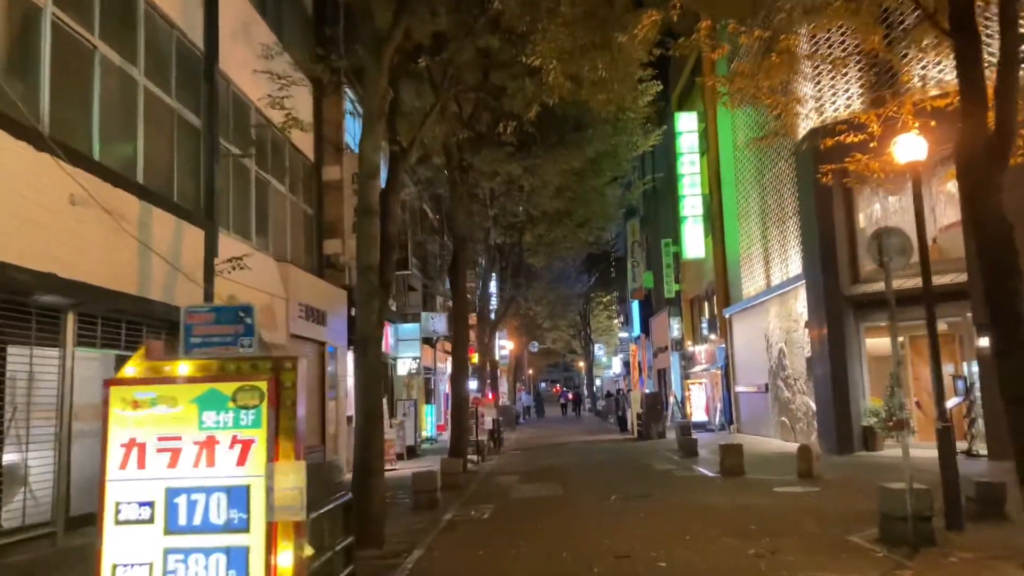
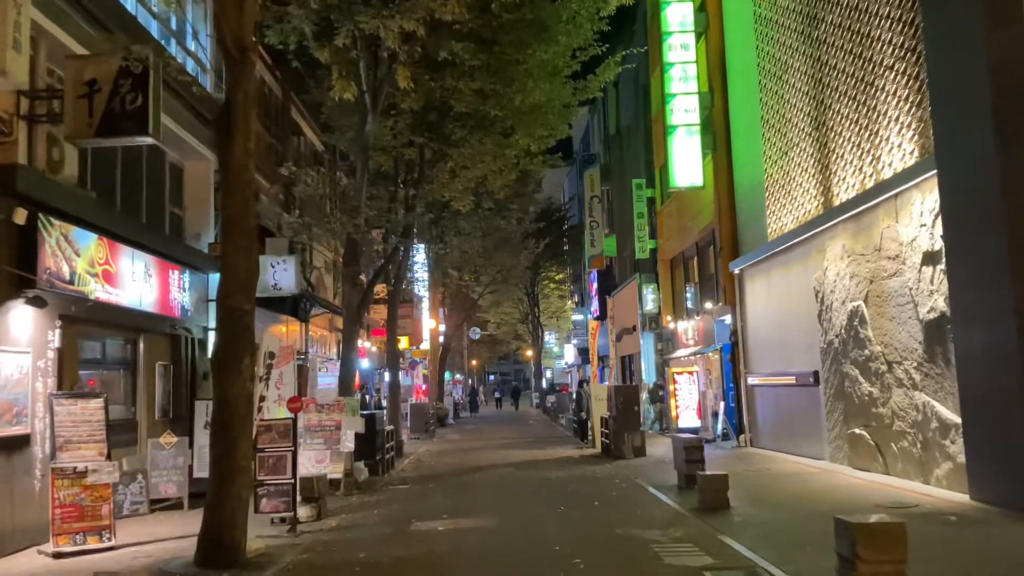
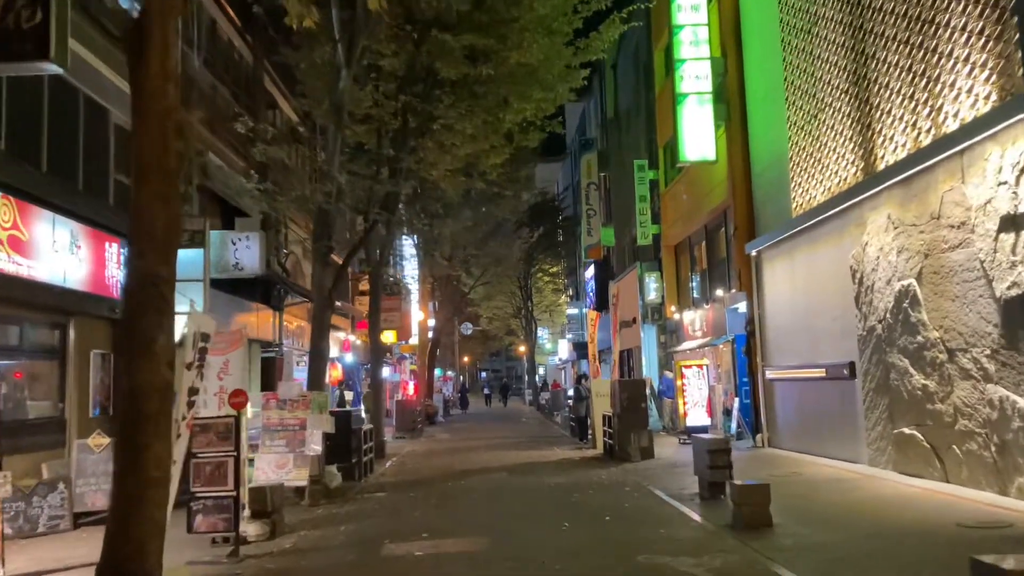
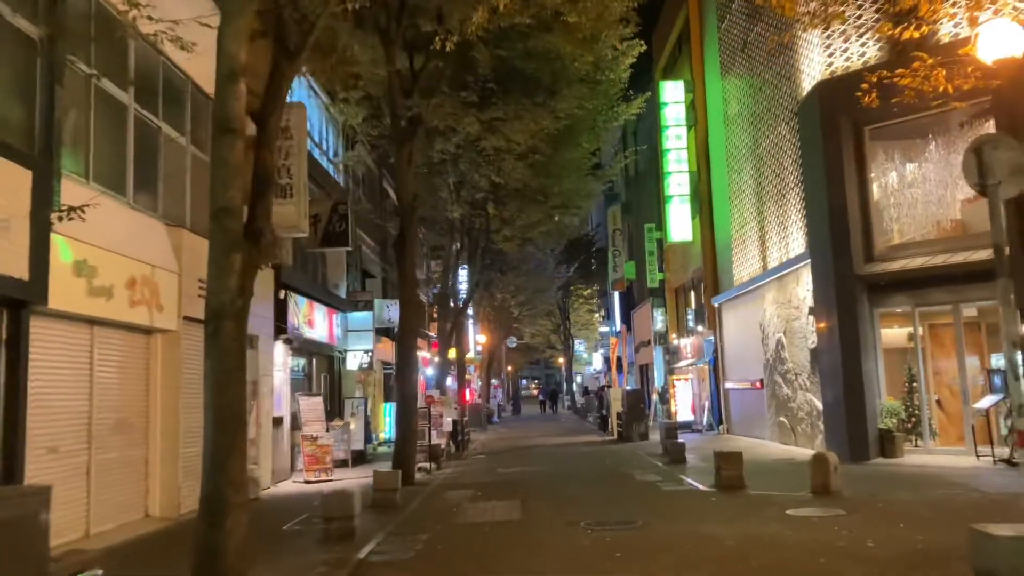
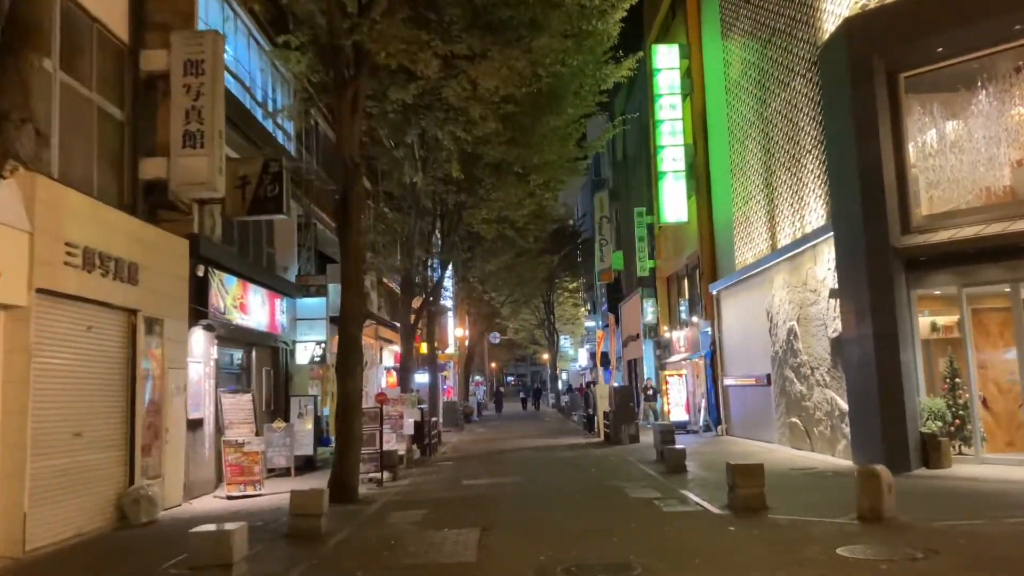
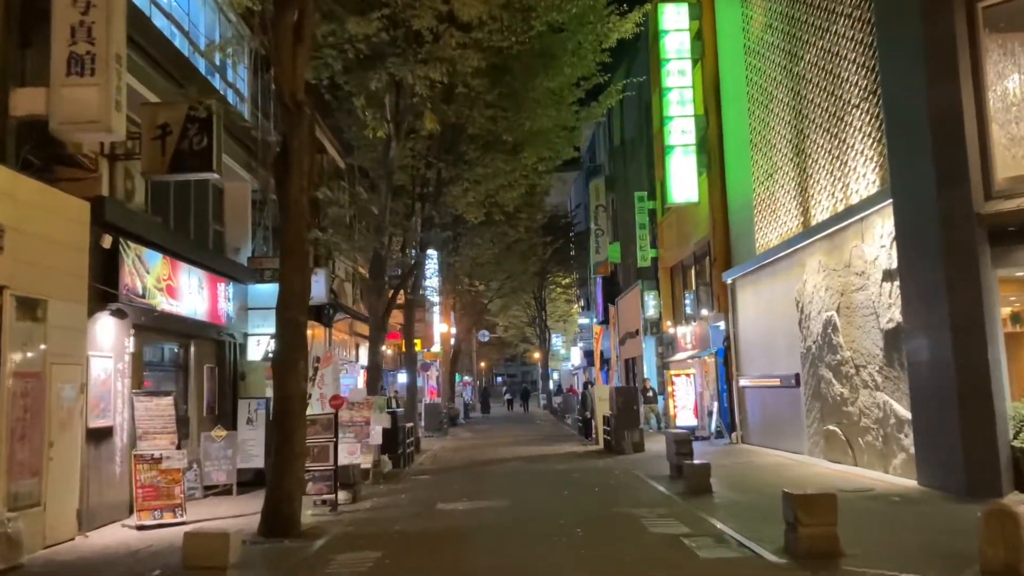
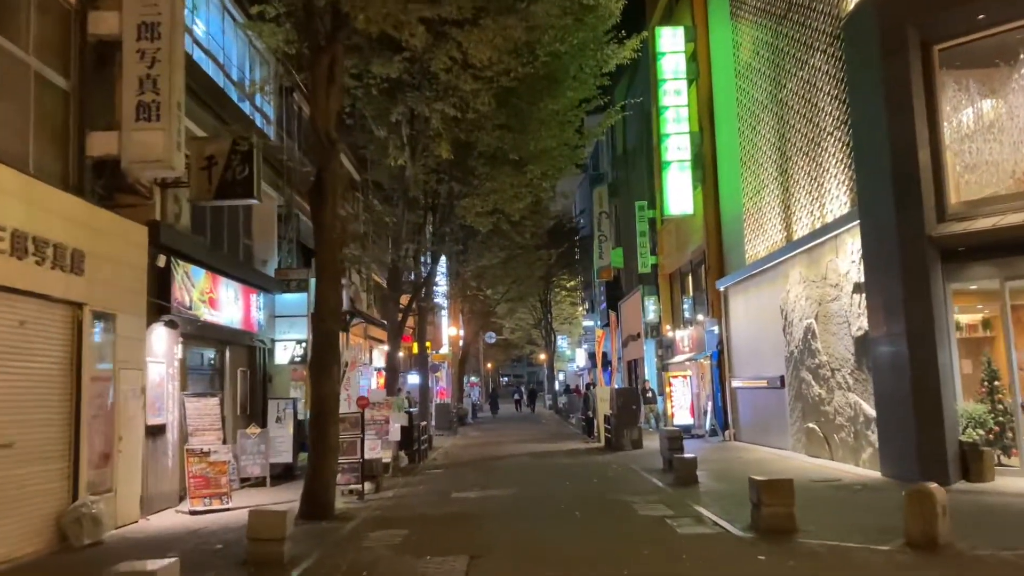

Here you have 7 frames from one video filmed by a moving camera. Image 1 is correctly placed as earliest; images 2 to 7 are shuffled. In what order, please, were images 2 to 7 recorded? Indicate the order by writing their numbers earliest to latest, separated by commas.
4, 5, 7, 6, 2, 3
